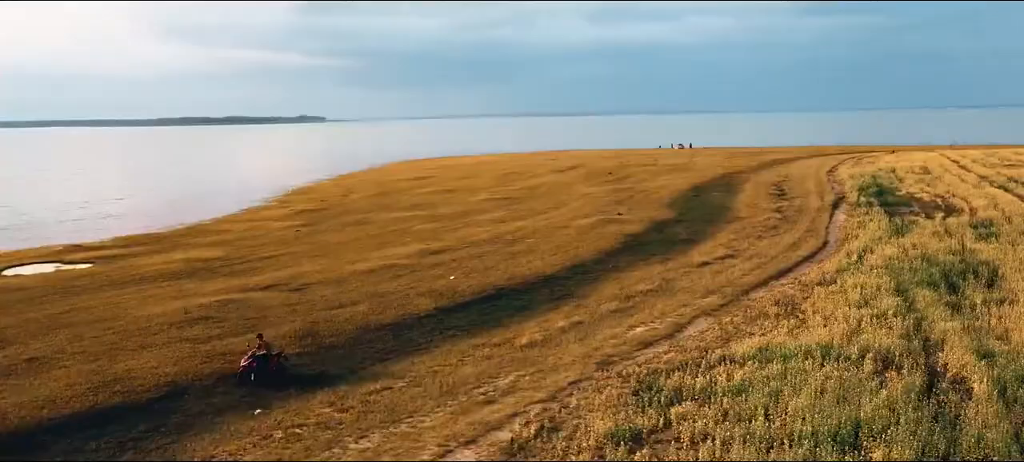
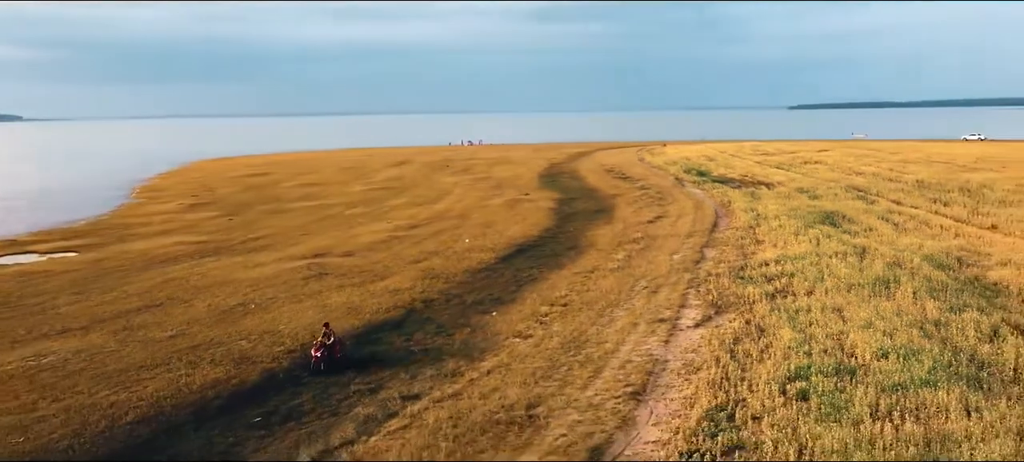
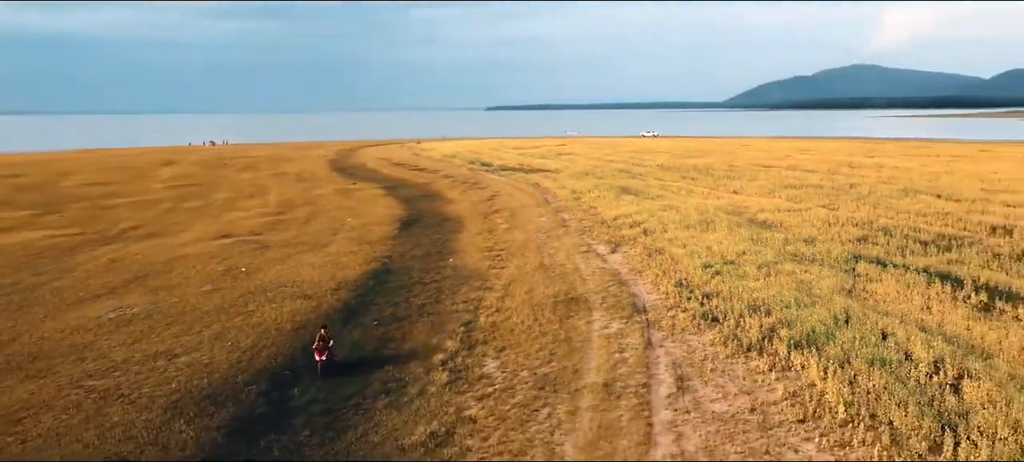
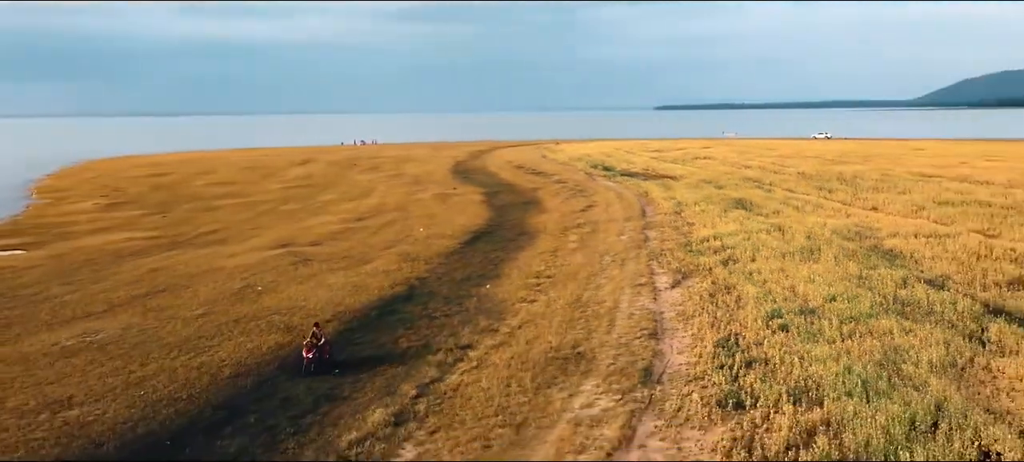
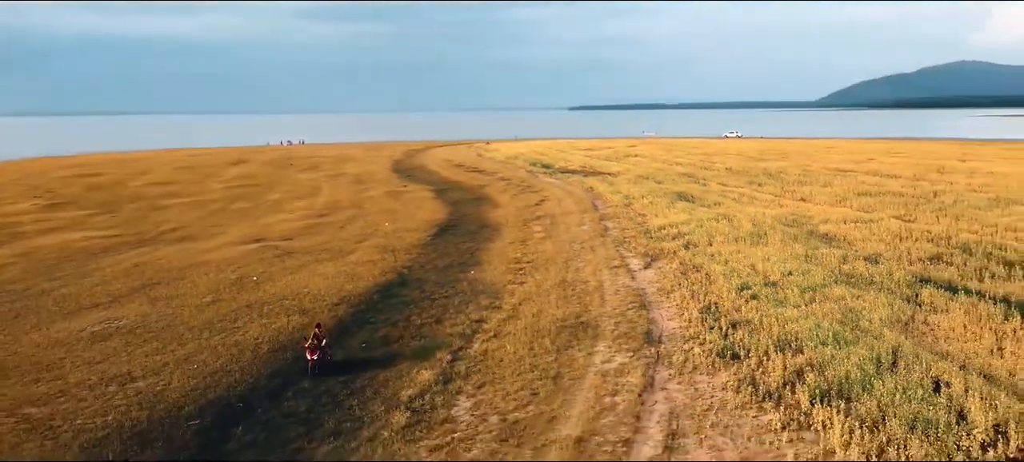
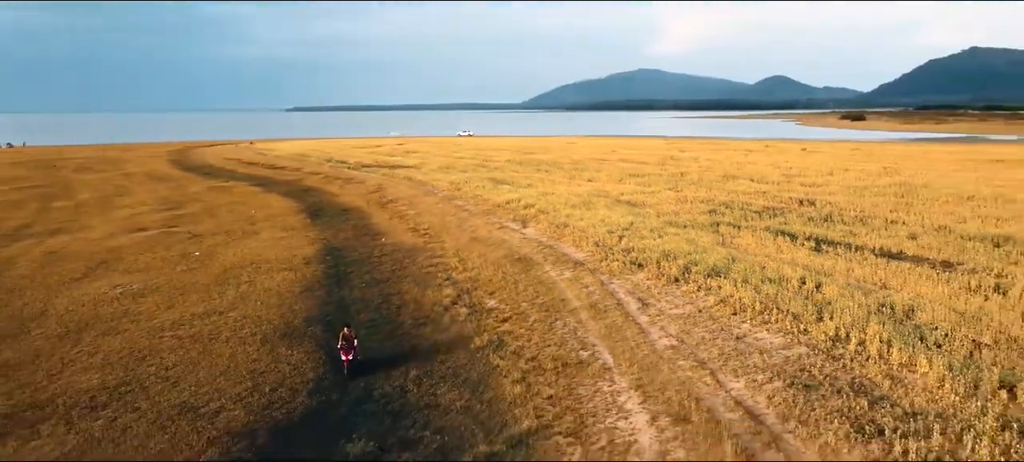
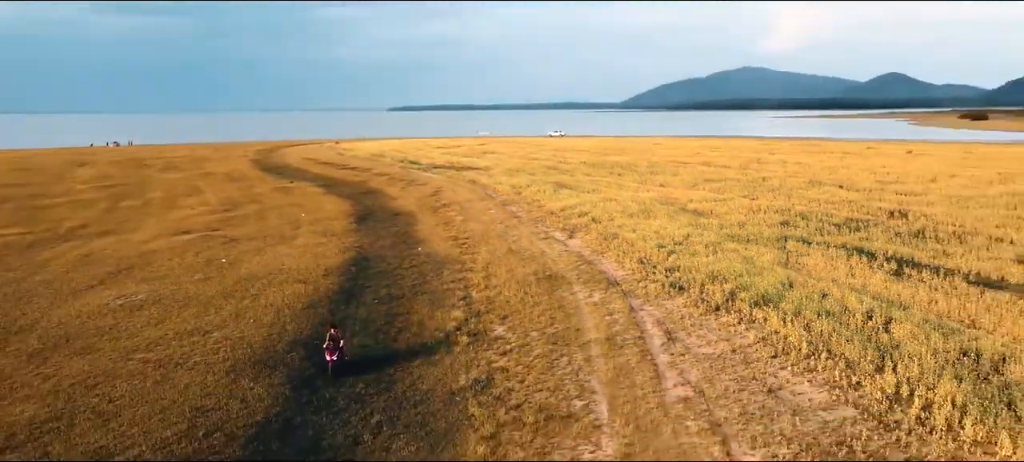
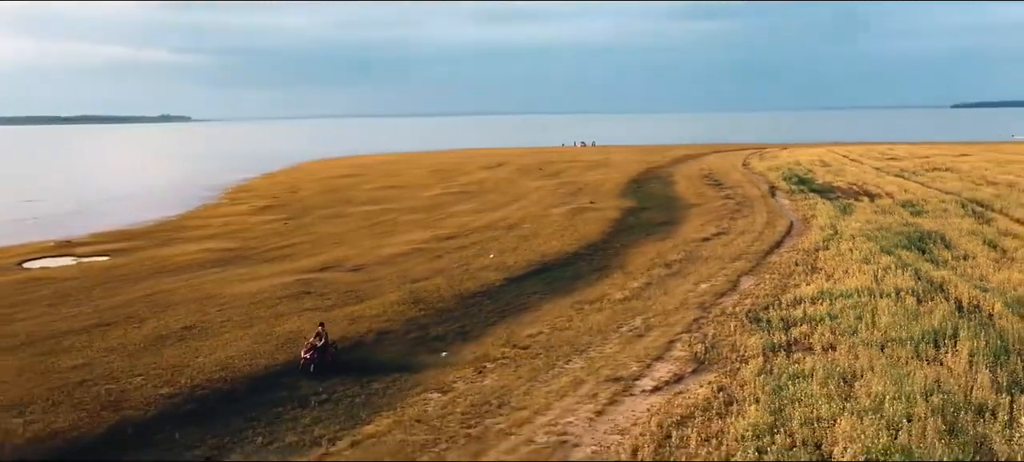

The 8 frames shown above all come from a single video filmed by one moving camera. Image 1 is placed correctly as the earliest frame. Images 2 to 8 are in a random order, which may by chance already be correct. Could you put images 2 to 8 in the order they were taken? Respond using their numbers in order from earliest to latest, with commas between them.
8, 2, 4, 5, 3, 7, 6
